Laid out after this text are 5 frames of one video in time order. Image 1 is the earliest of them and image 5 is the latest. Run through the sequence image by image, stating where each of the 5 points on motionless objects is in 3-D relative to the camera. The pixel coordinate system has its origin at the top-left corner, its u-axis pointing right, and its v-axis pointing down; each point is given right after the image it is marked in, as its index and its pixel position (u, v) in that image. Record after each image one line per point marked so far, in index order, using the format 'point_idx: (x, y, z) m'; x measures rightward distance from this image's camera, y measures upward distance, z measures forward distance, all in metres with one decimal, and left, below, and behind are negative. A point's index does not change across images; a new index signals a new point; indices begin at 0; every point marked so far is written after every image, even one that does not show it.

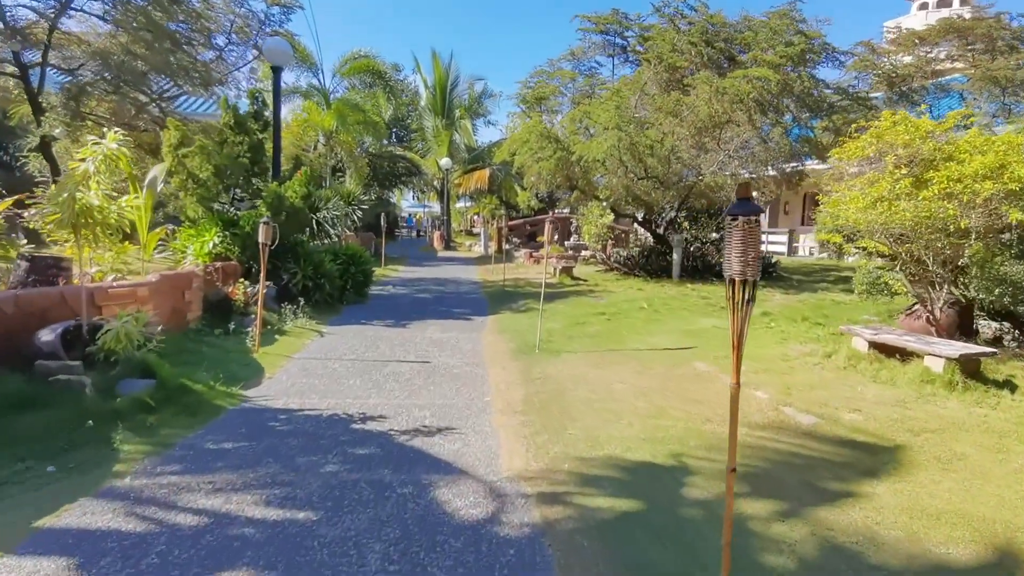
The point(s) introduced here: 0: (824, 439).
0: (+2.2, -1.1, +4.3) m
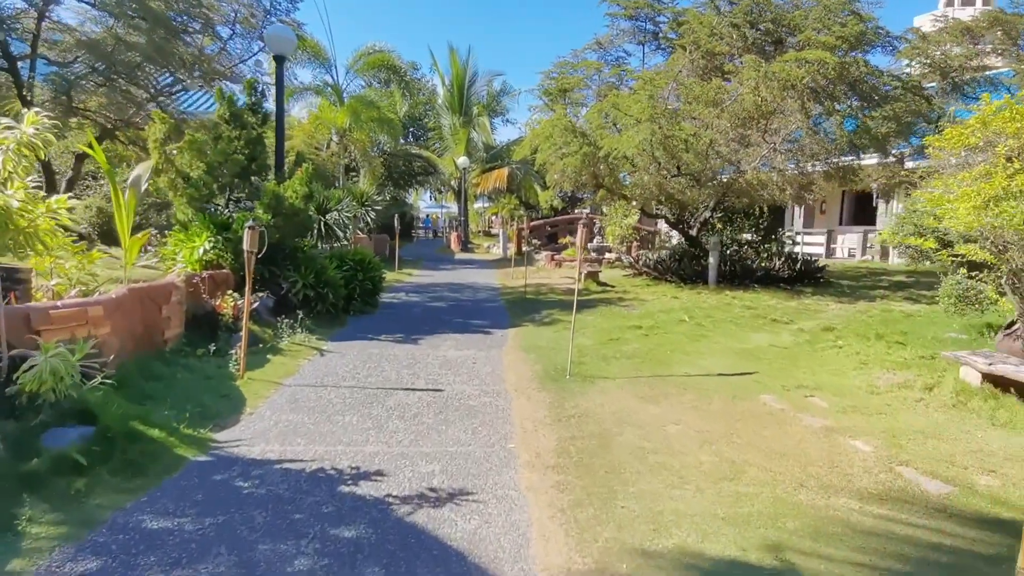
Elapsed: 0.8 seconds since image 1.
0: (+2.4, -1.2, +3.2) m
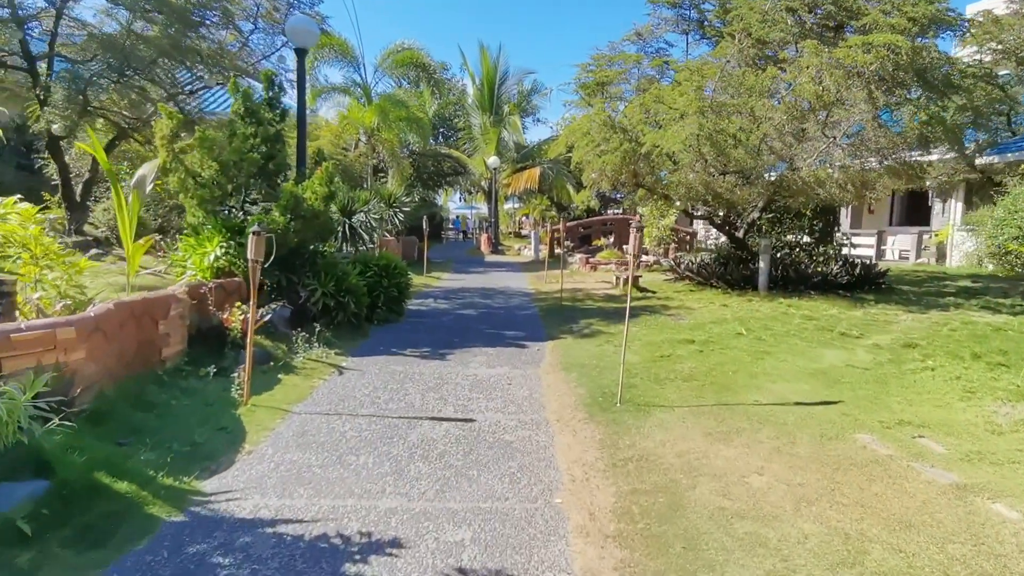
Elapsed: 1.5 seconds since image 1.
0: (+2.6, -1.3, +2.3) m
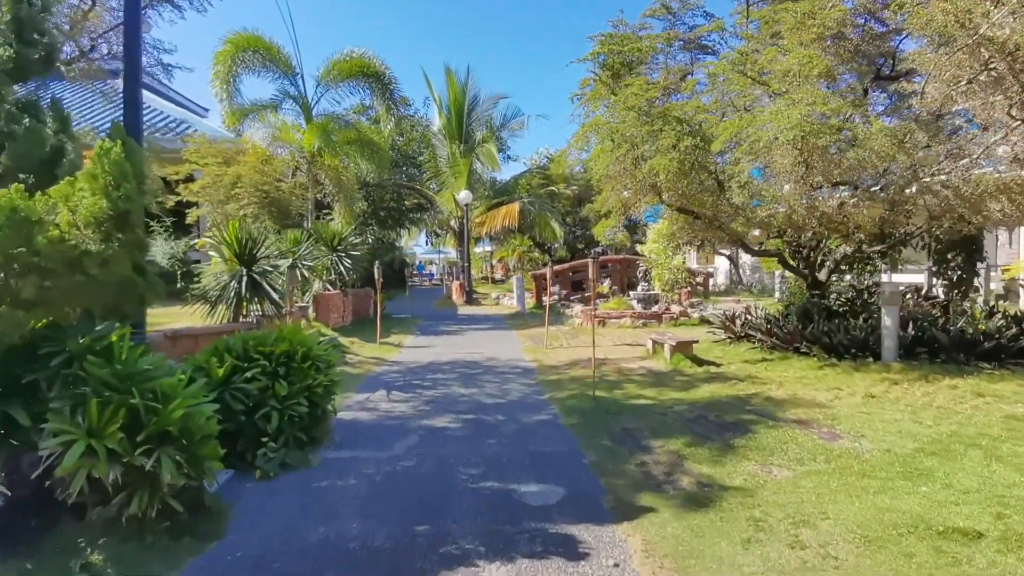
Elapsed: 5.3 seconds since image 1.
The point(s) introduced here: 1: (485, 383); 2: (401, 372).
0: (+3.1, -1.6, -2.1) m
1: (-0.4, -1.3, +8.4) m
2: (-1.7, -1.3, +9.3) m
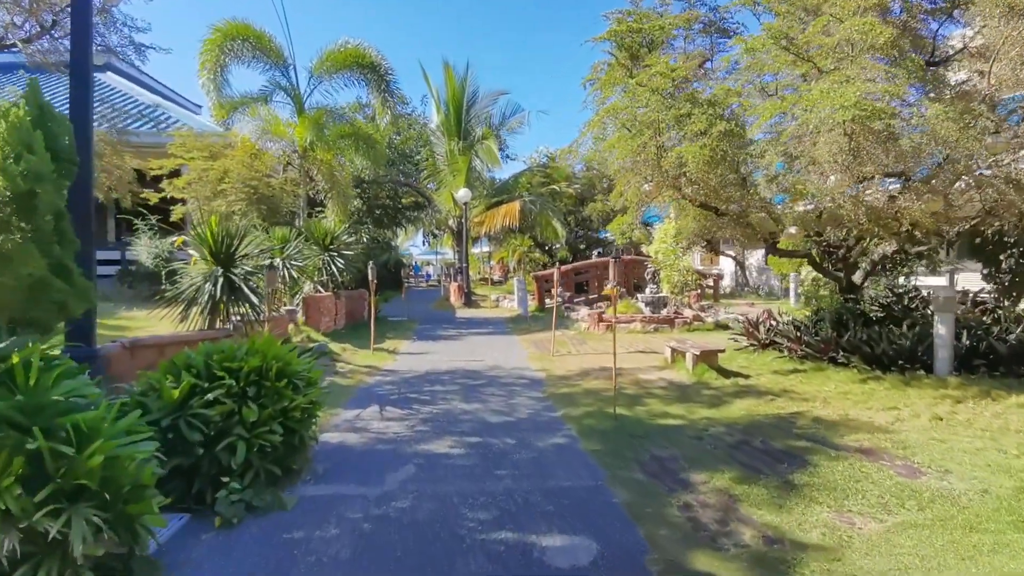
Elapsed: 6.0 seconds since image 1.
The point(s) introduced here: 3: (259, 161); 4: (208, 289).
0: (+3.3, -1.6, -3.0) m
1: (-0.3, -1.4, +7.5) m
2: (-1.6, -1.3, +8.4) m
3: (-6.5, +3.2, +15.4) m
4: (-3.7, 0.0, +7.4) m
